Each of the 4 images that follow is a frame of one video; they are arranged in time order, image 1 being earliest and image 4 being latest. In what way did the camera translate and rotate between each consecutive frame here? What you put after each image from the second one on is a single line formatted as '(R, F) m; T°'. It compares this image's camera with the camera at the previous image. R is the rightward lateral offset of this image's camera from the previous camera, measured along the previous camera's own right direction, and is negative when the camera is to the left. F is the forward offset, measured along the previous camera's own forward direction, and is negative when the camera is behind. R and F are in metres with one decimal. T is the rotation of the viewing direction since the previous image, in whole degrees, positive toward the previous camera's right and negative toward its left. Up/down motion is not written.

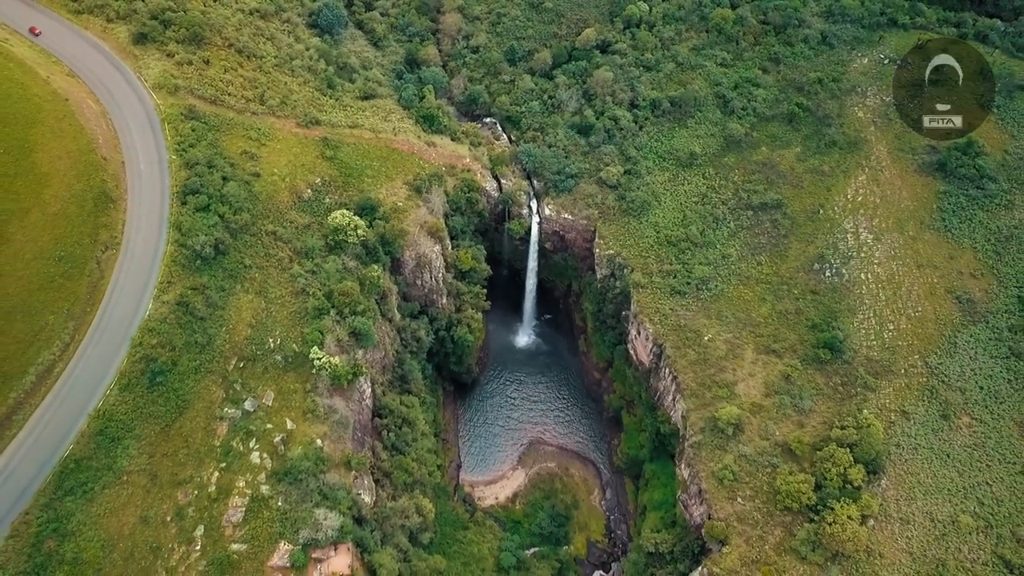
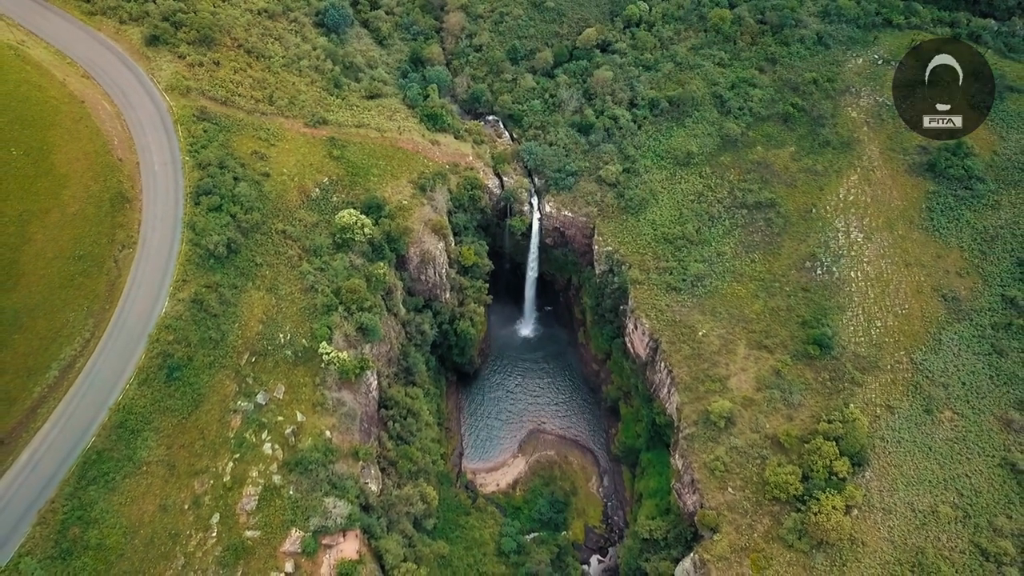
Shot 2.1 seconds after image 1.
(+0.8, -1.9) m; -1°
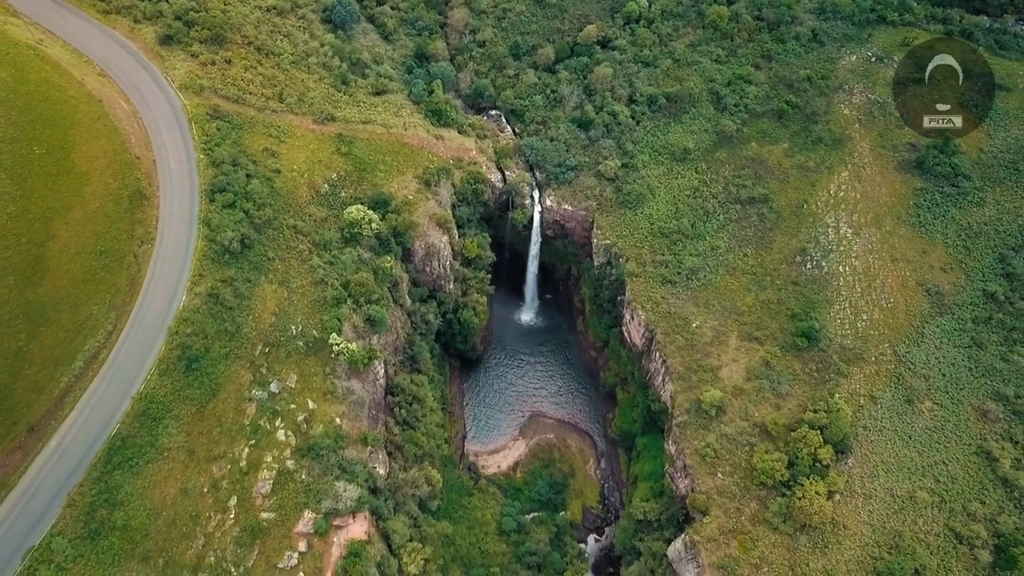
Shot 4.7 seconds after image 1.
(+0.9, -2.3) m; -1°
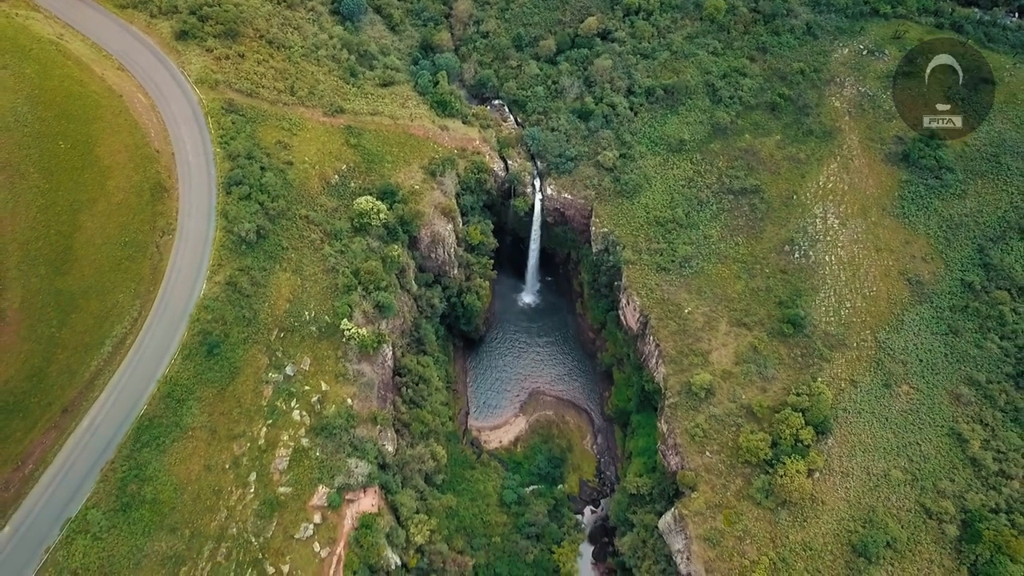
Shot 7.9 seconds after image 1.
(+1.2, -2.9) m; -1°
